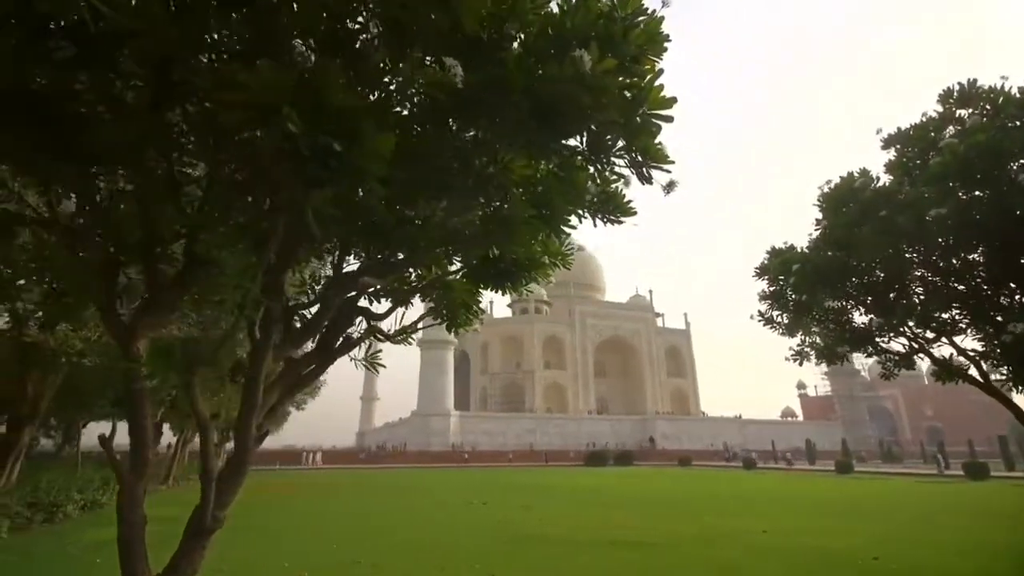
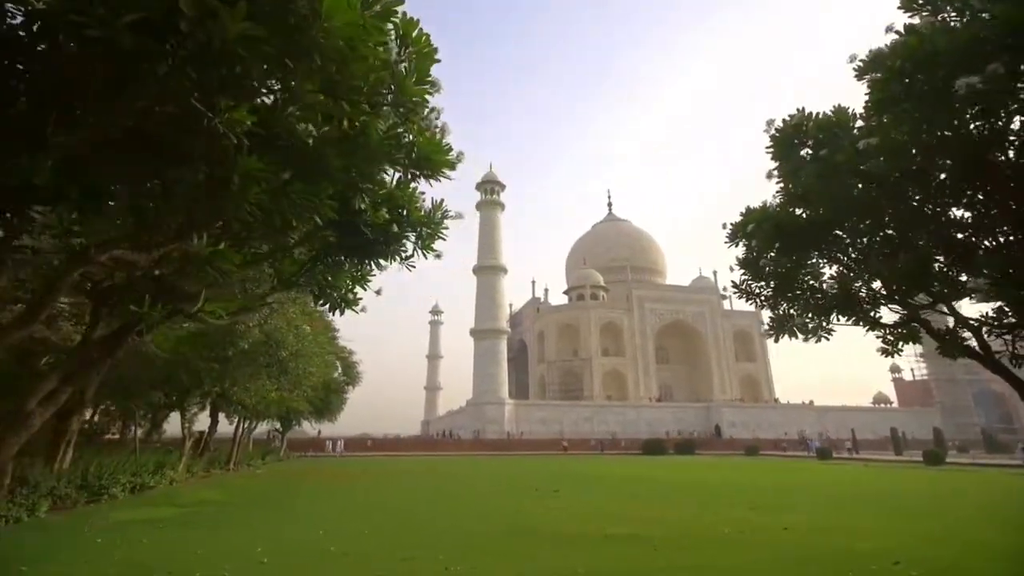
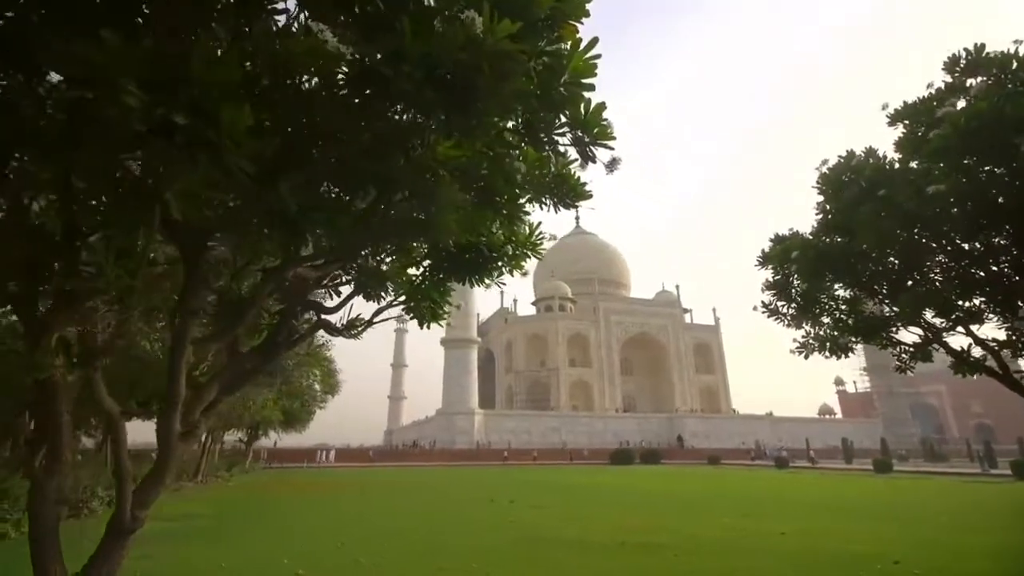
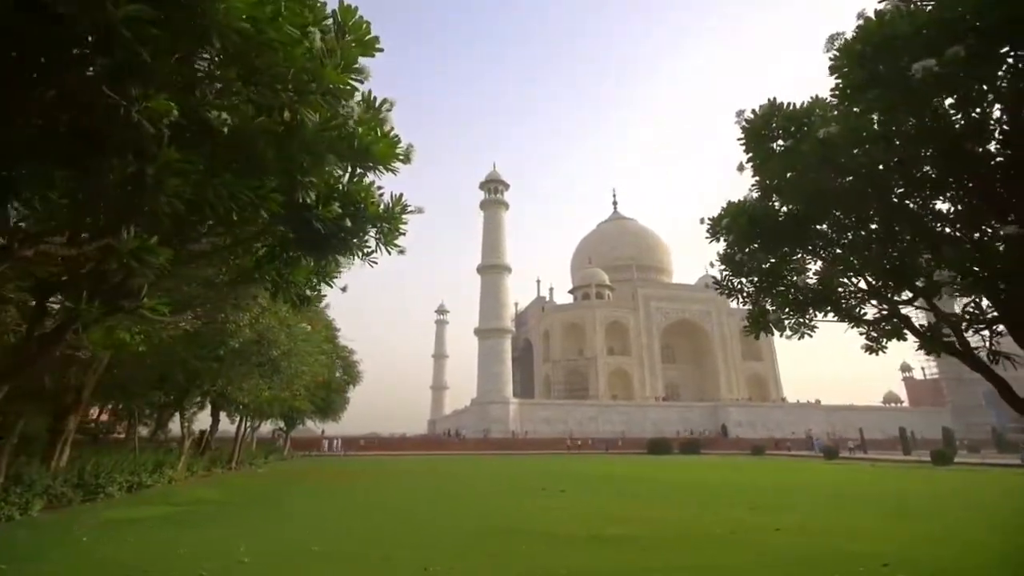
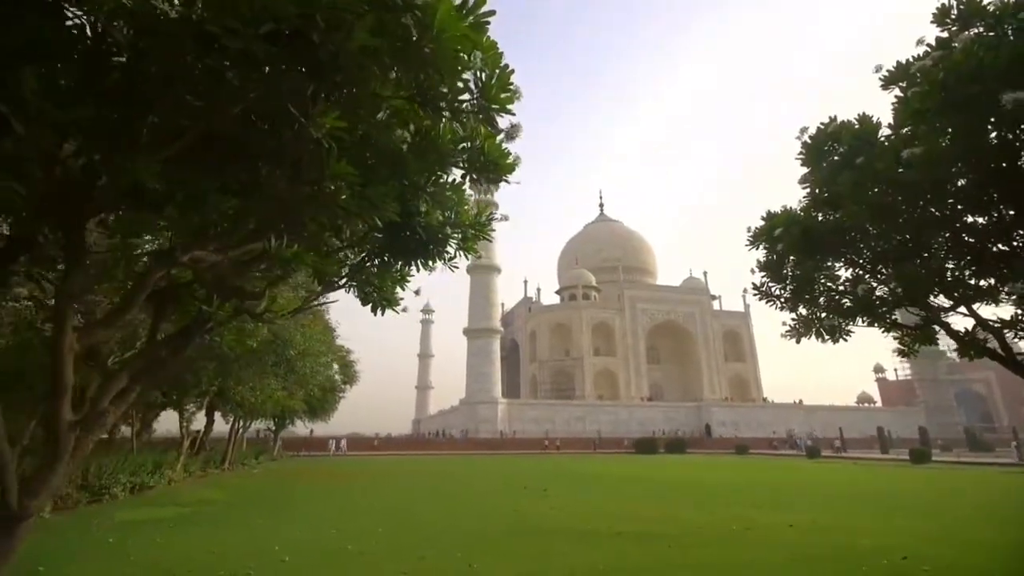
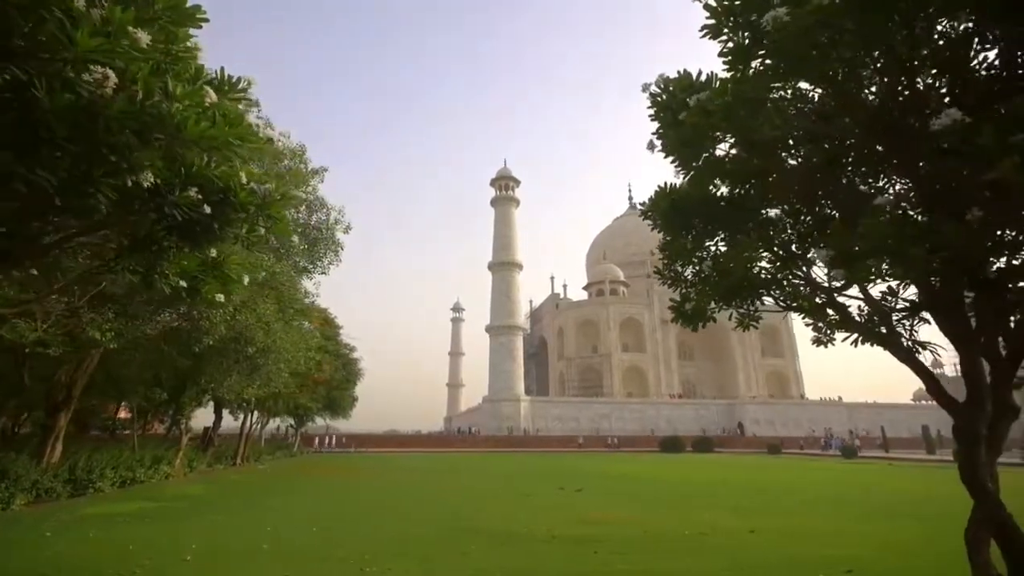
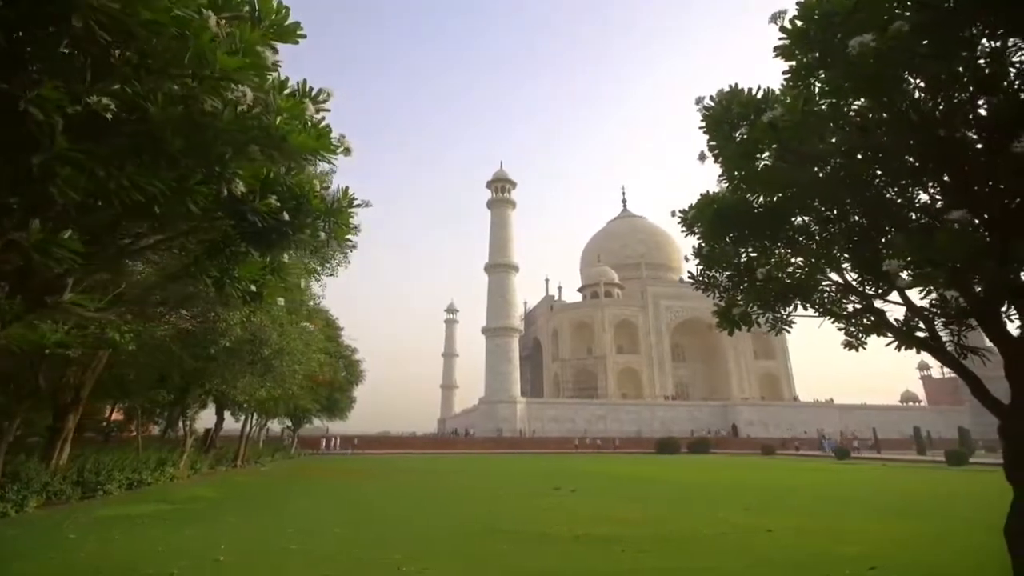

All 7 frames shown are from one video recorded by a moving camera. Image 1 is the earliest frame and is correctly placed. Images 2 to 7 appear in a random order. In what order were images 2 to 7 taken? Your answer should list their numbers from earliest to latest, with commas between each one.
3, 5, 2, 4, 7, 6
